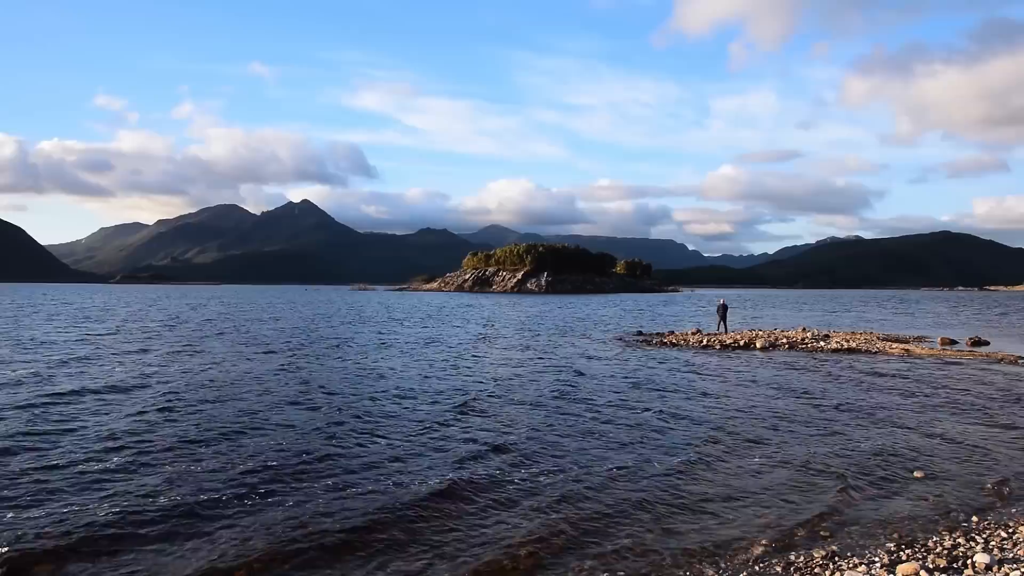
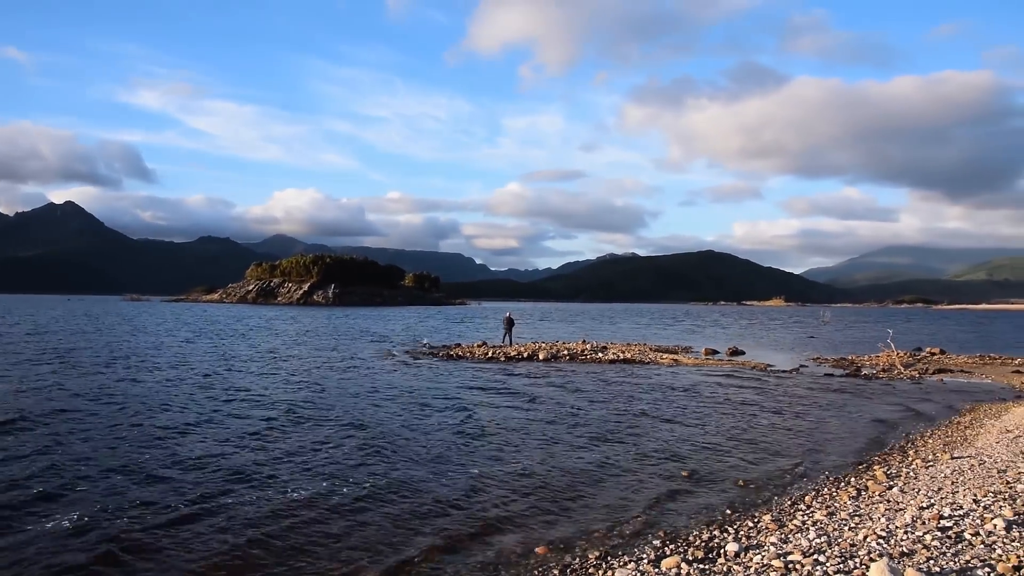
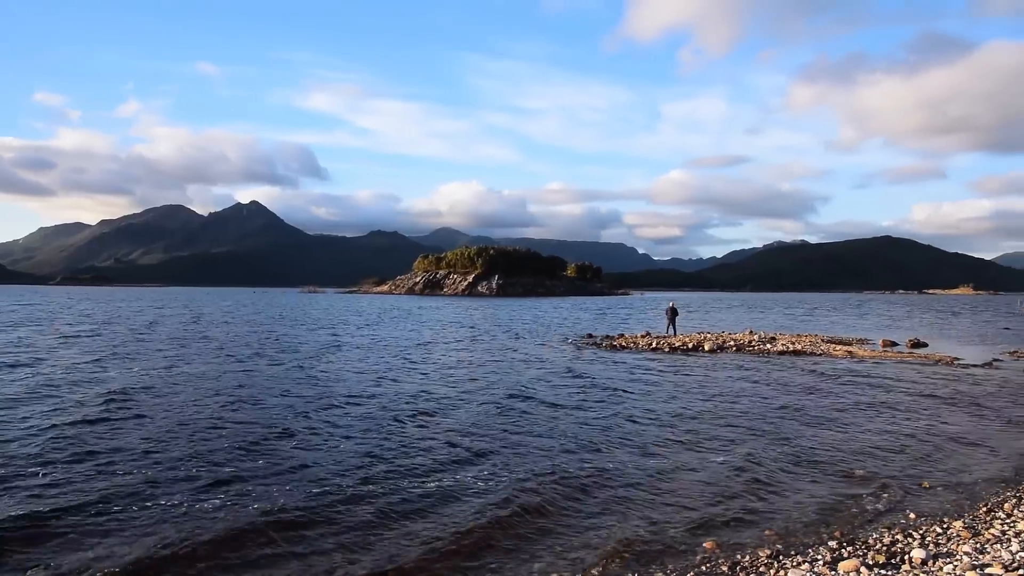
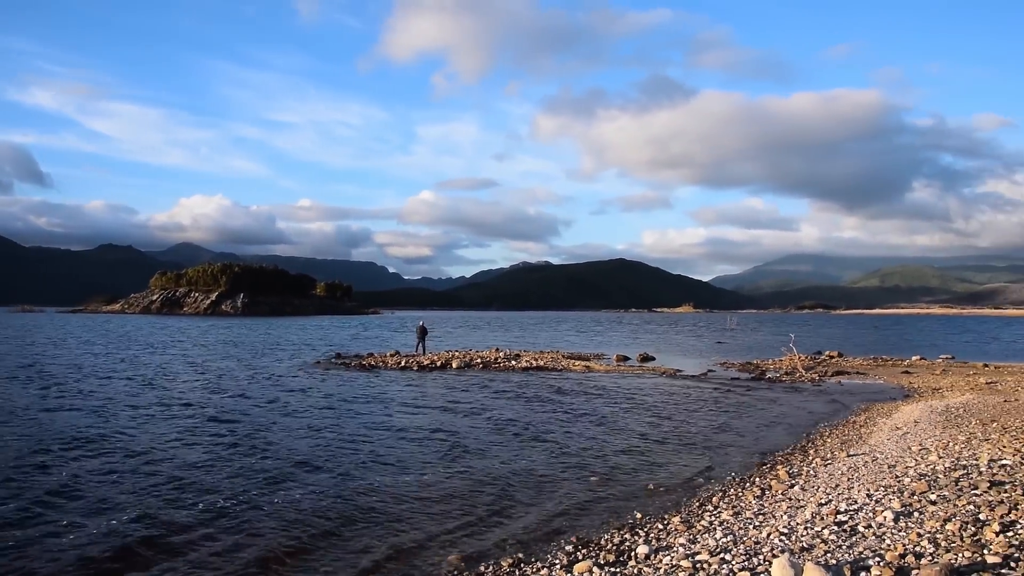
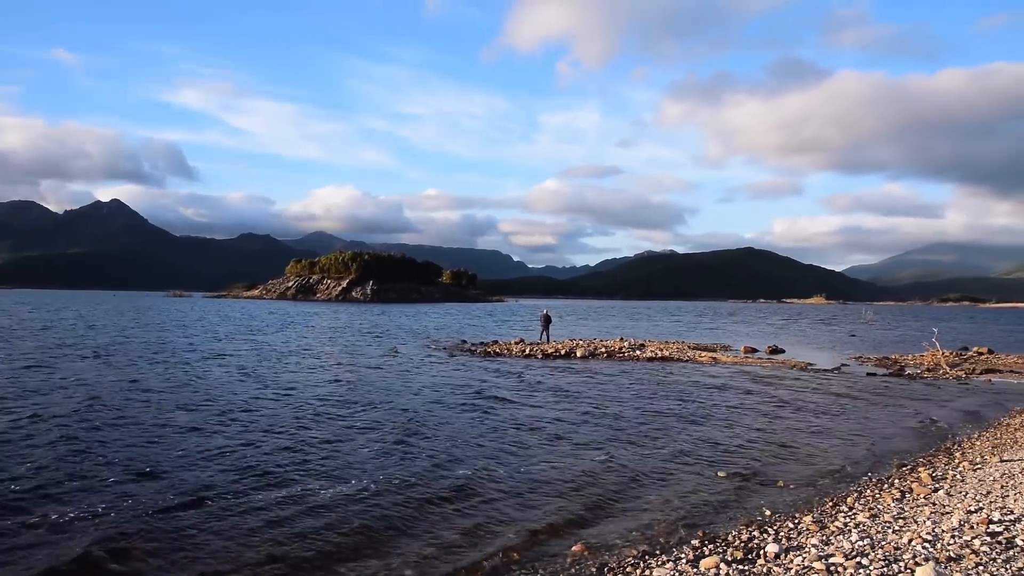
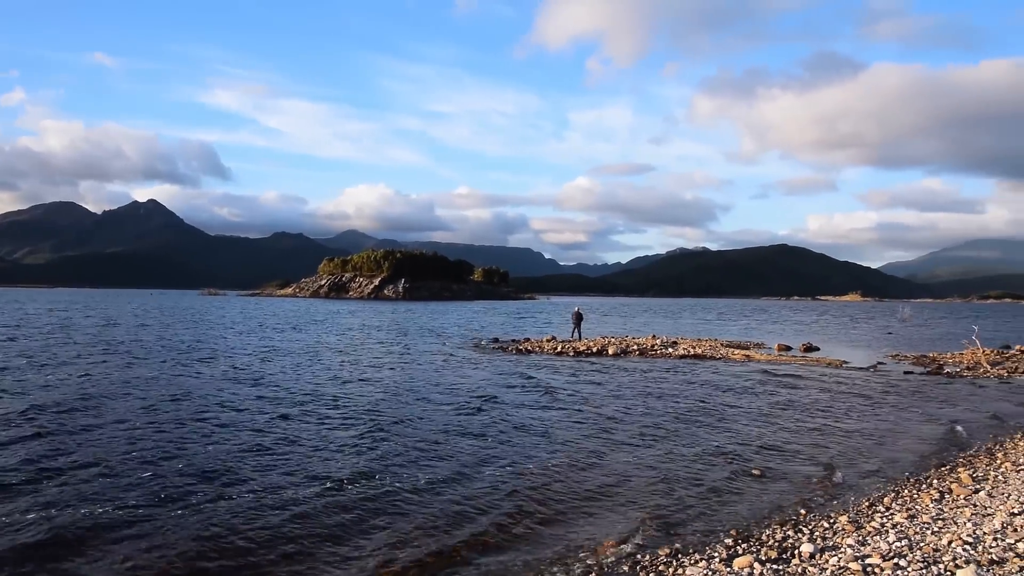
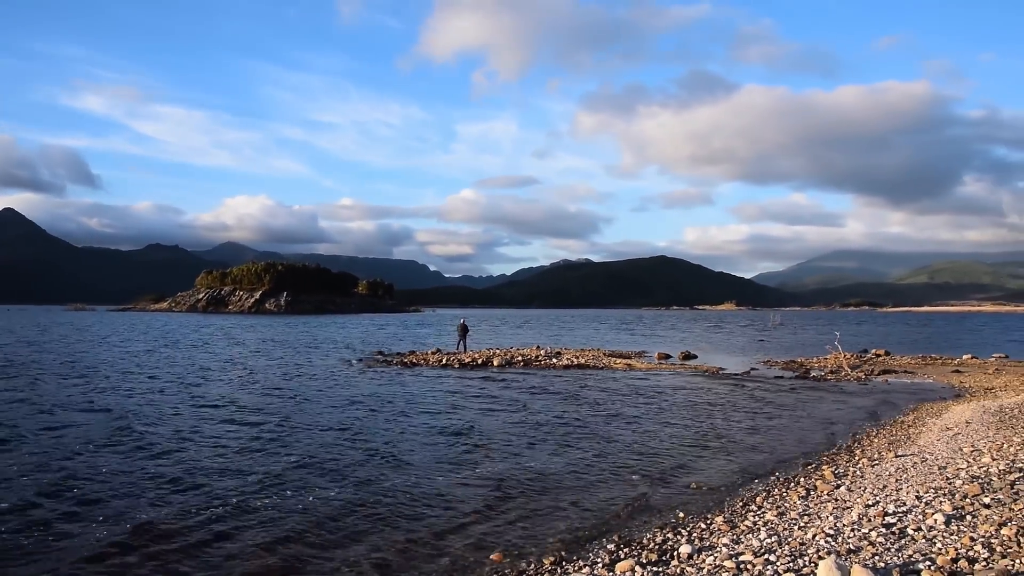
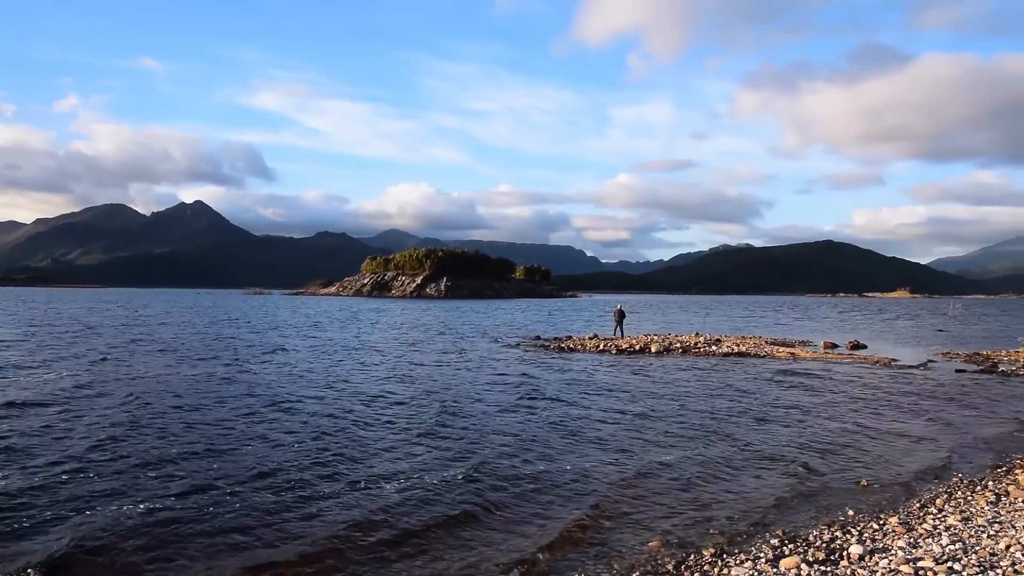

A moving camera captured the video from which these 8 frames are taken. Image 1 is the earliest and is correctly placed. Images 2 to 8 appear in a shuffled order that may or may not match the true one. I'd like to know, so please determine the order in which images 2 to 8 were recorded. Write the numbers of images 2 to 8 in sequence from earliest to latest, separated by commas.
3, 8, 6, 5, 2, 7, 4
